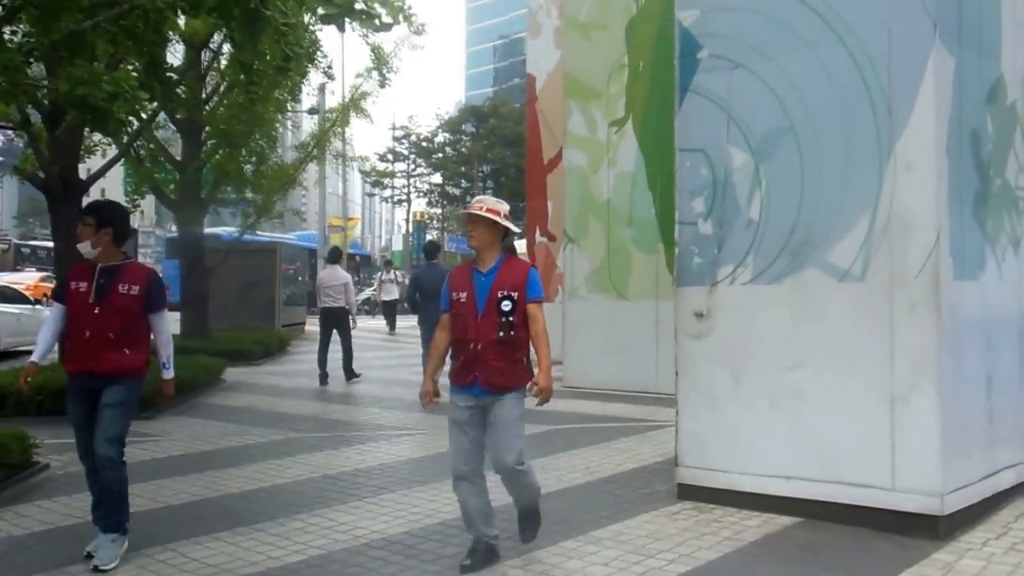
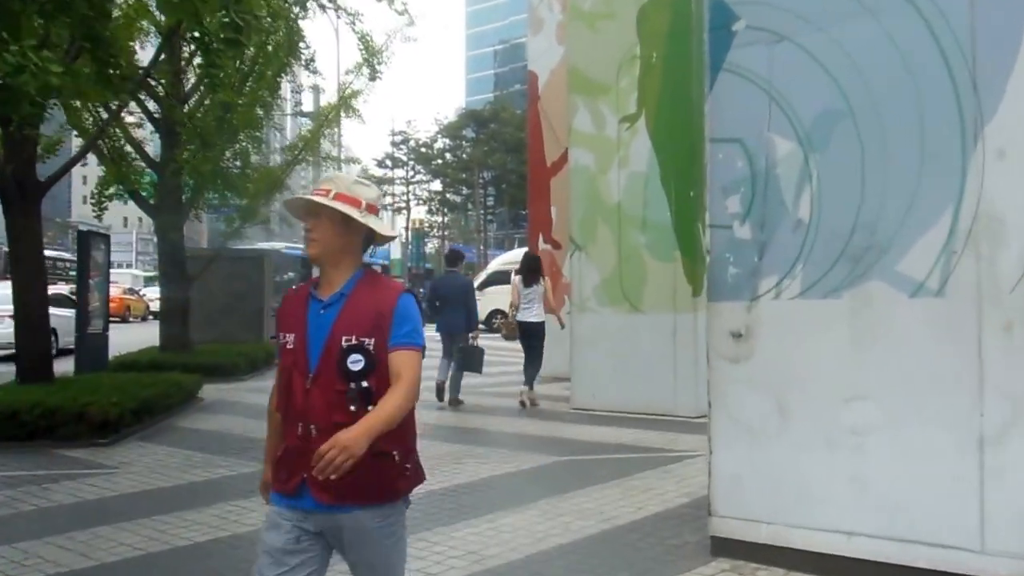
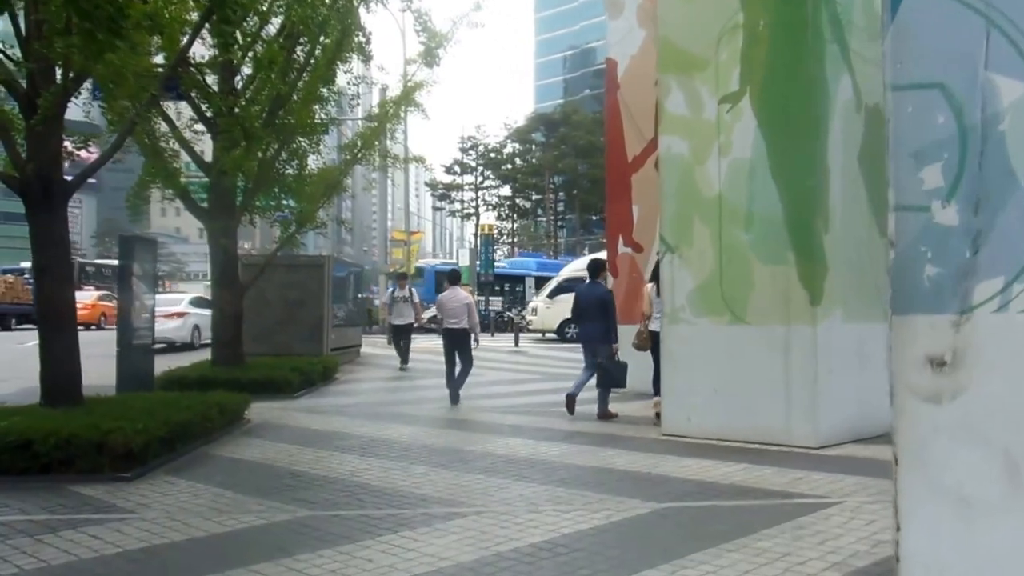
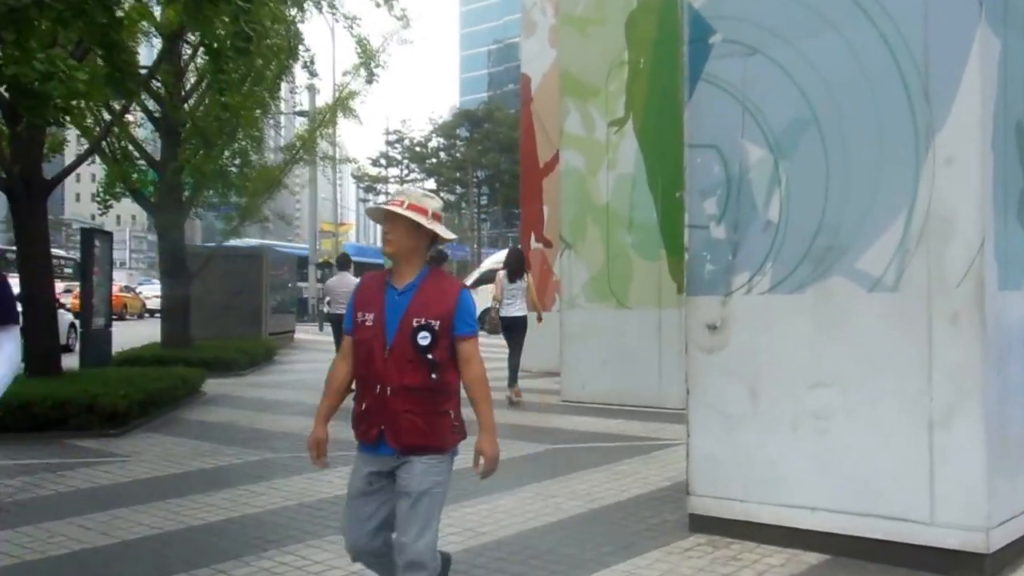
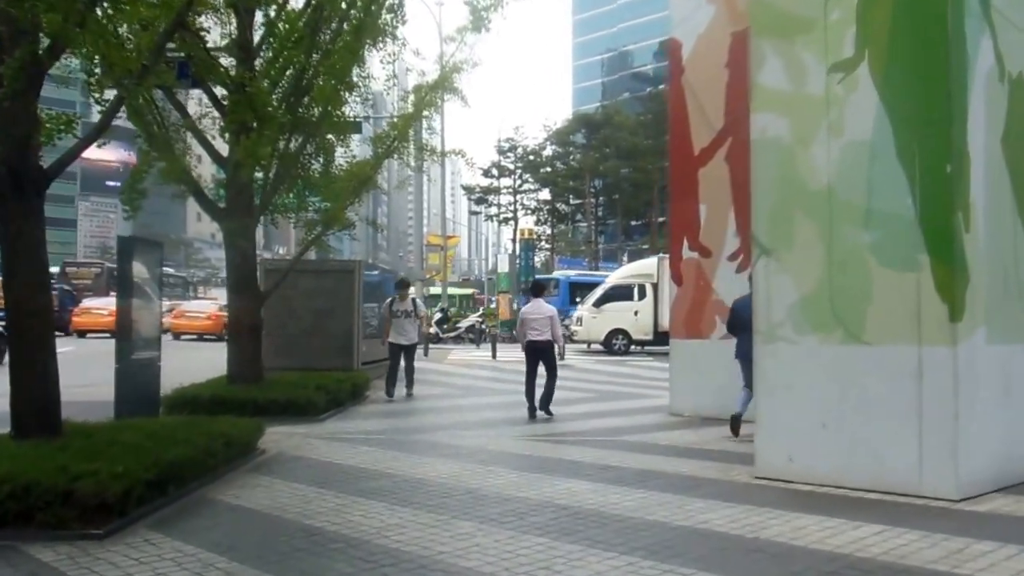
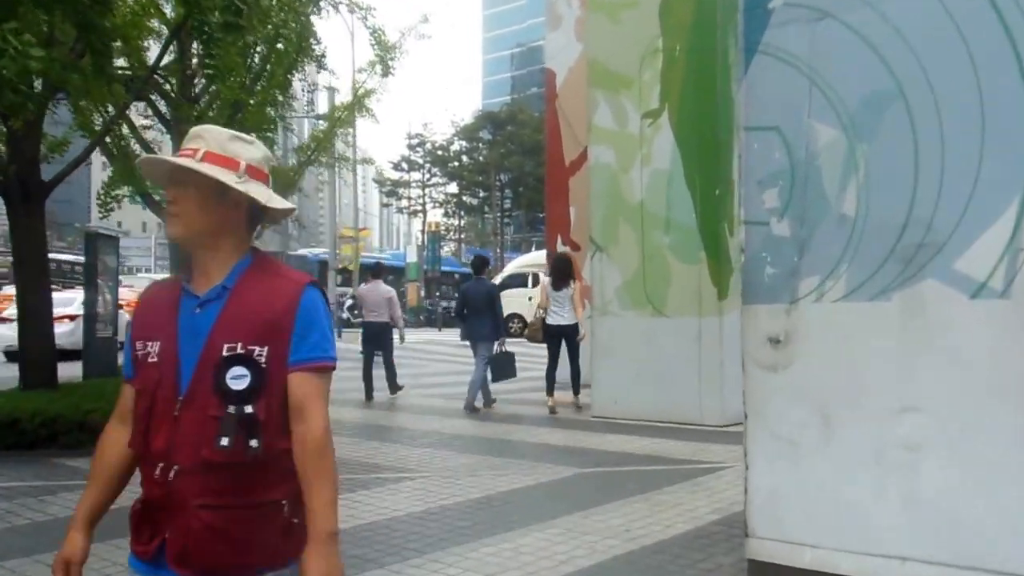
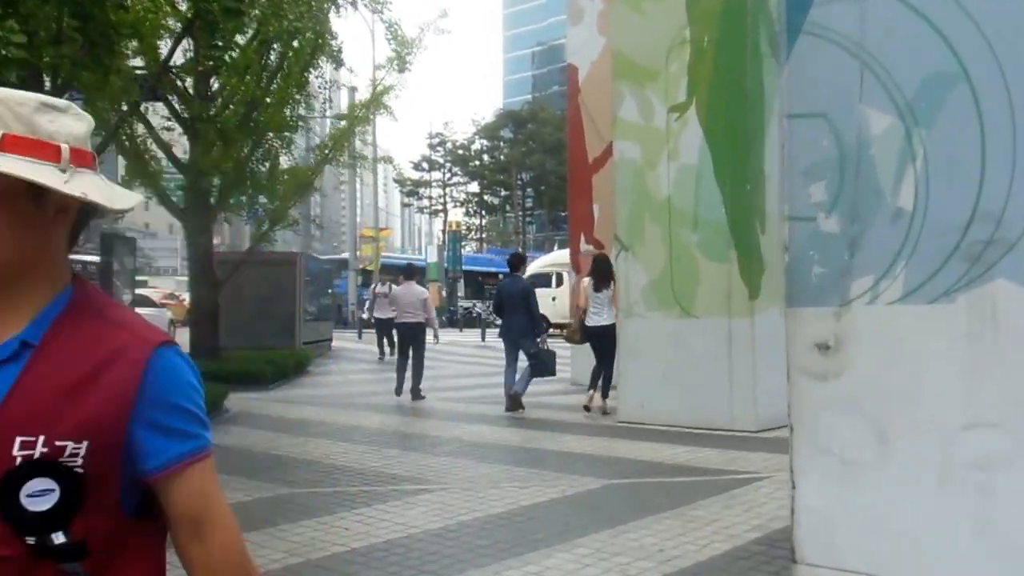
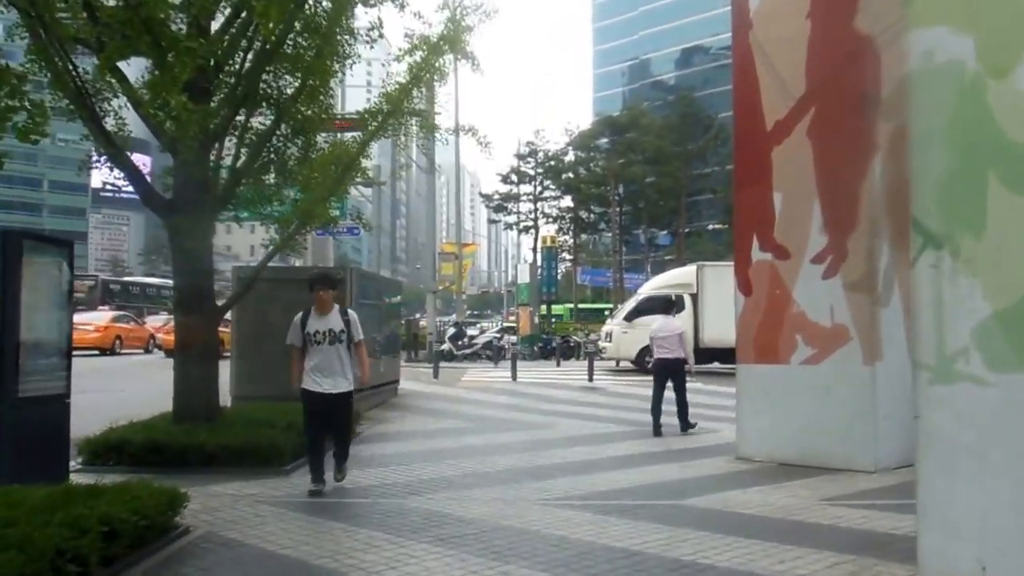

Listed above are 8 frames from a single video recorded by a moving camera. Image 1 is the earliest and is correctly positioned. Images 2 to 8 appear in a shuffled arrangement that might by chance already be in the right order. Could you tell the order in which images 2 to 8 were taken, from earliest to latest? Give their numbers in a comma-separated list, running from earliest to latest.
4, 2, 6, 7, 3, 5, 8
